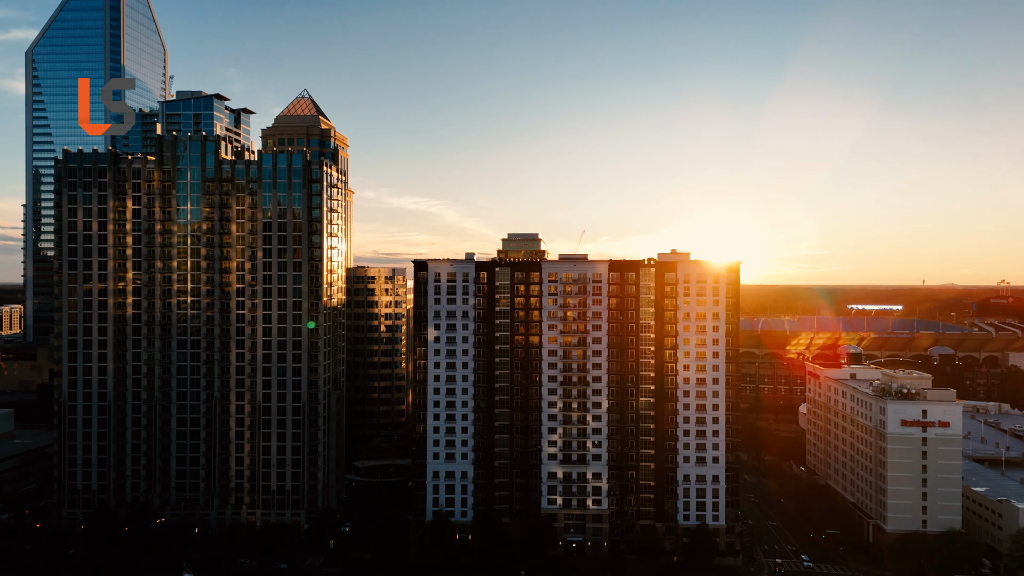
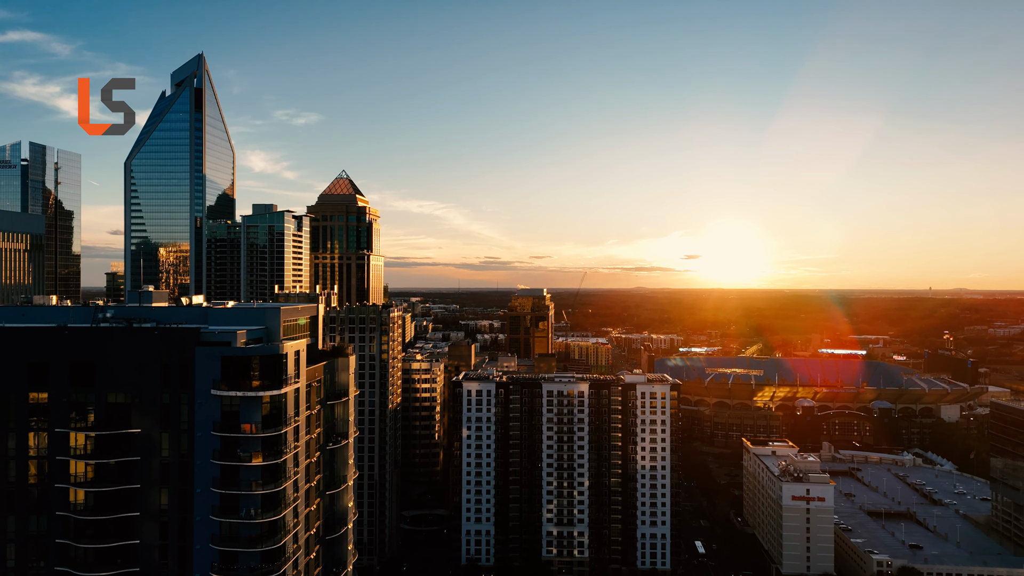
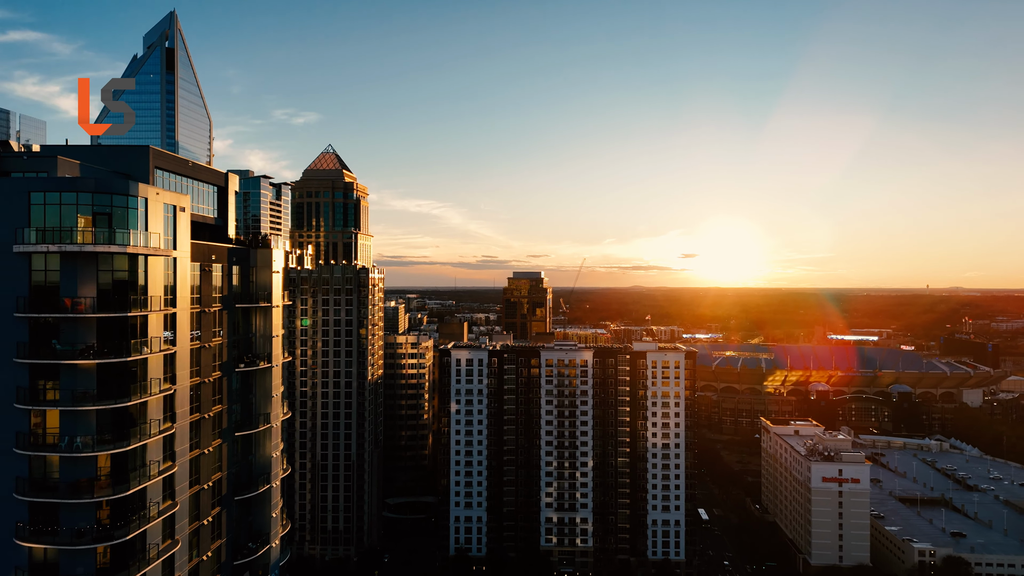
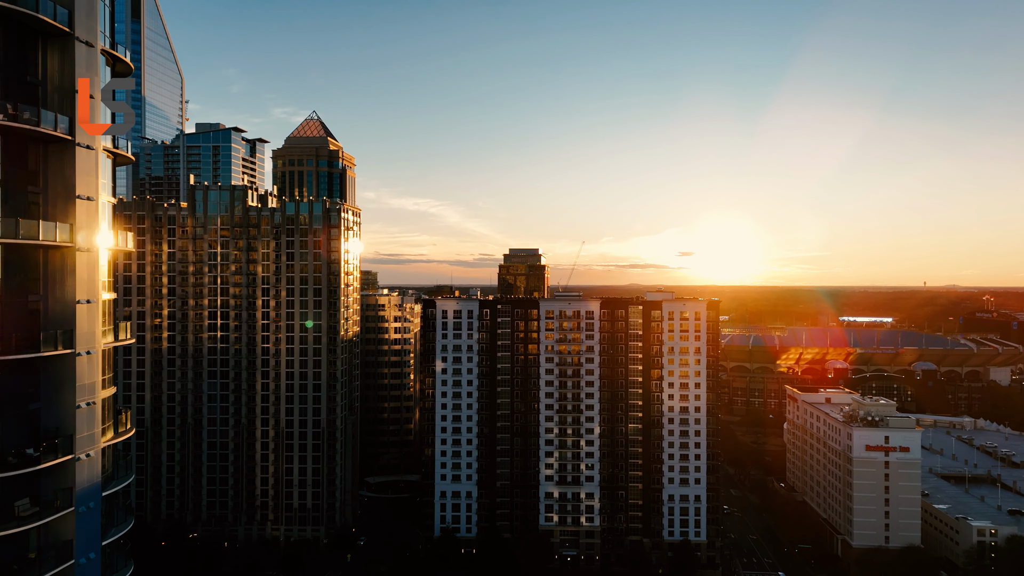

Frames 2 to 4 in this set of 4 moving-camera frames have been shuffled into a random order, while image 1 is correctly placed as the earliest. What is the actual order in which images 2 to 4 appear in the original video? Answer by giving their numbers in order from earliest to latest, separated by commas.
4, 3, 2
